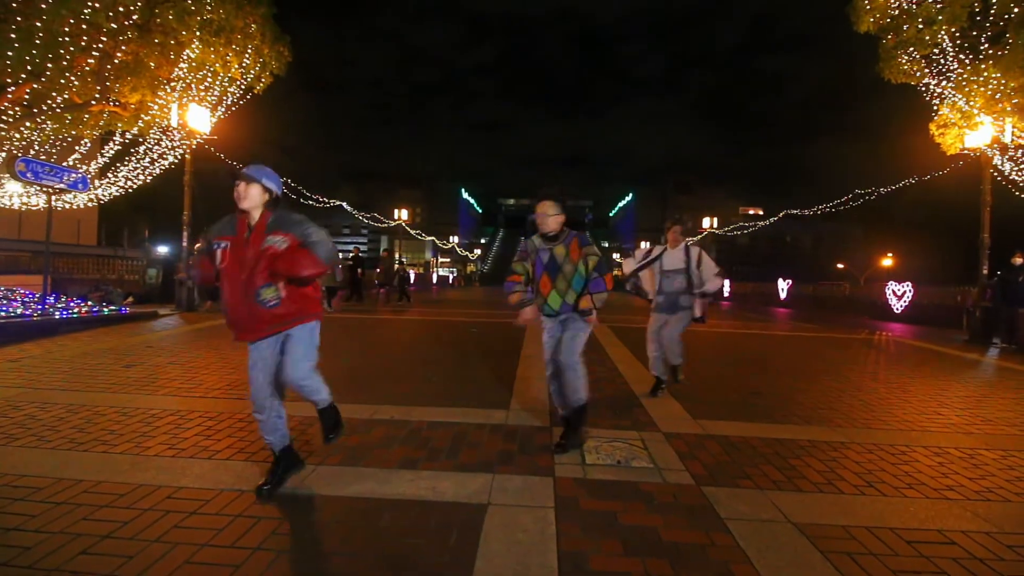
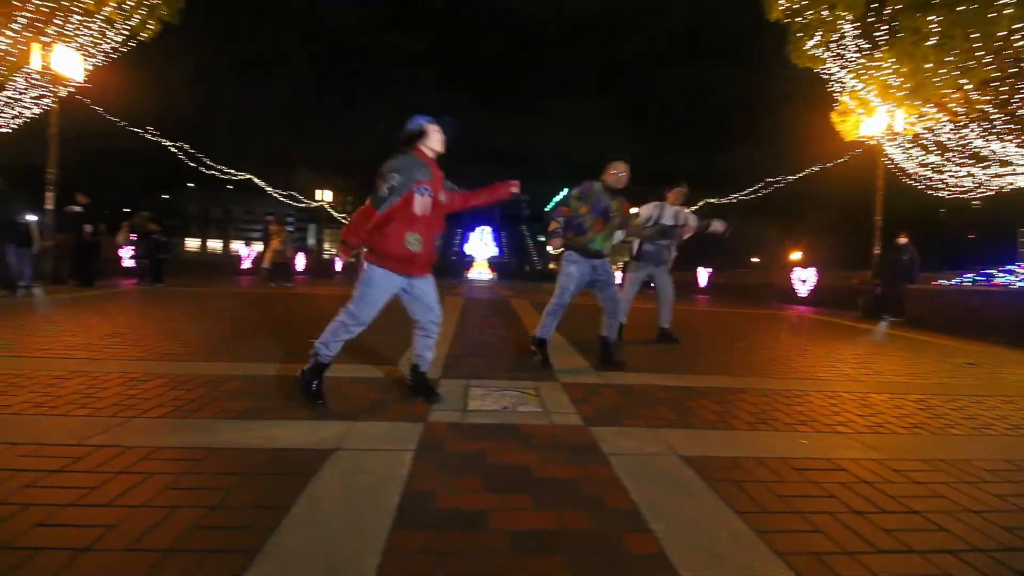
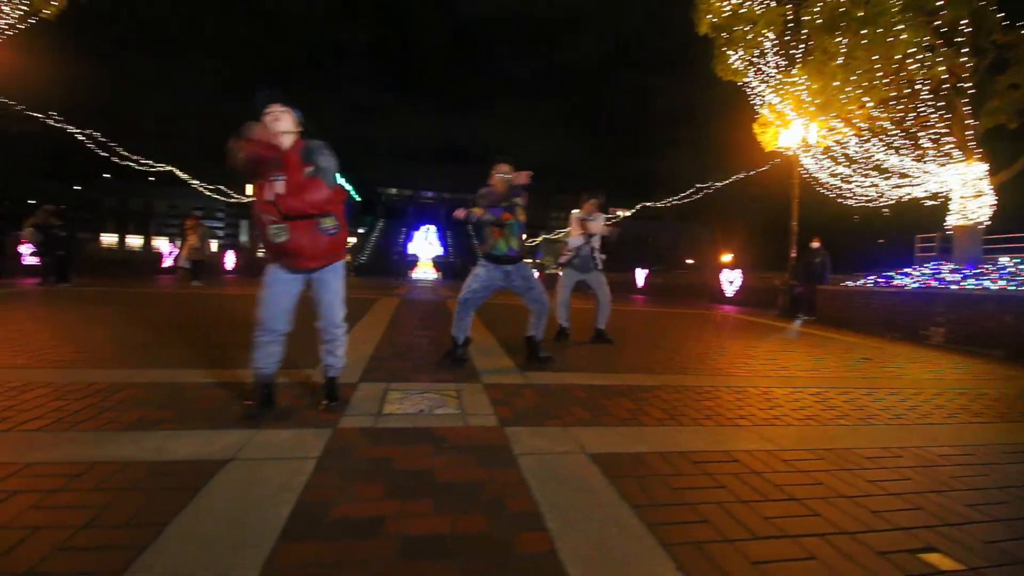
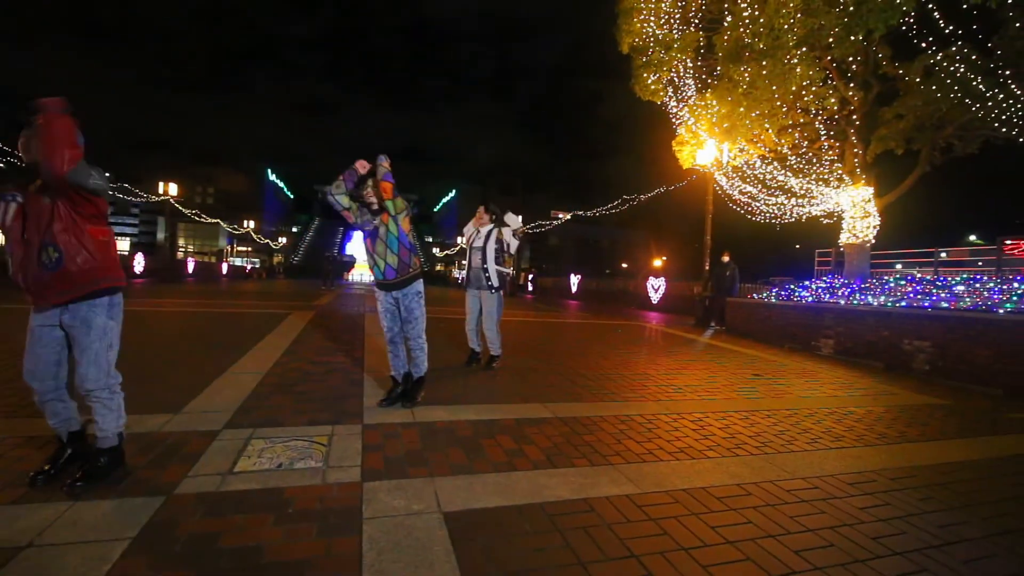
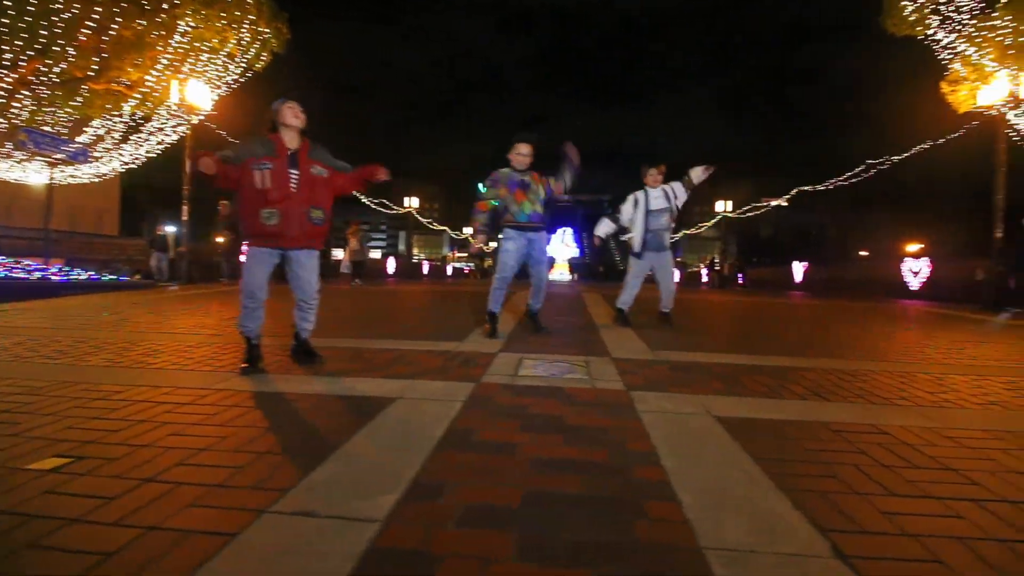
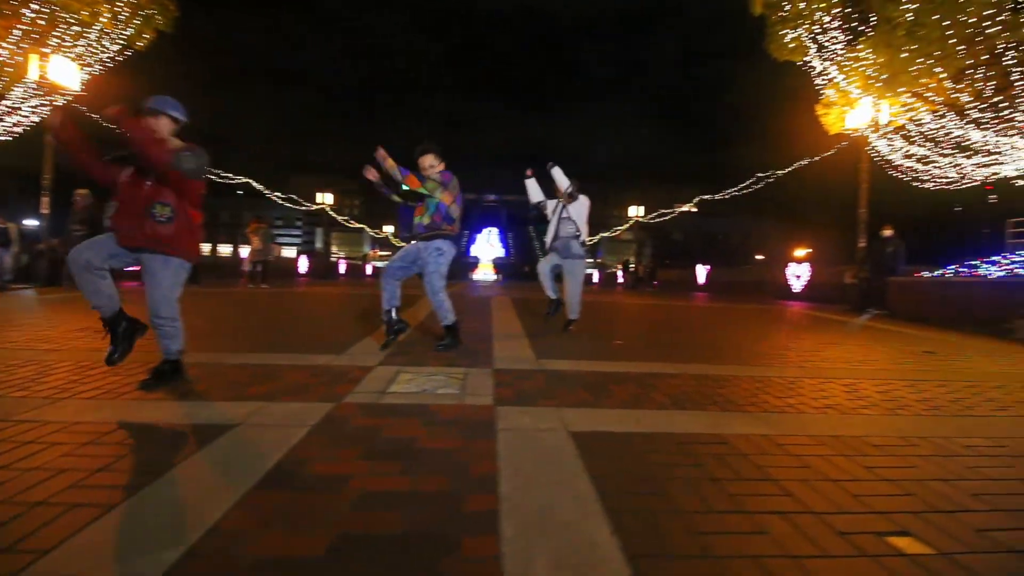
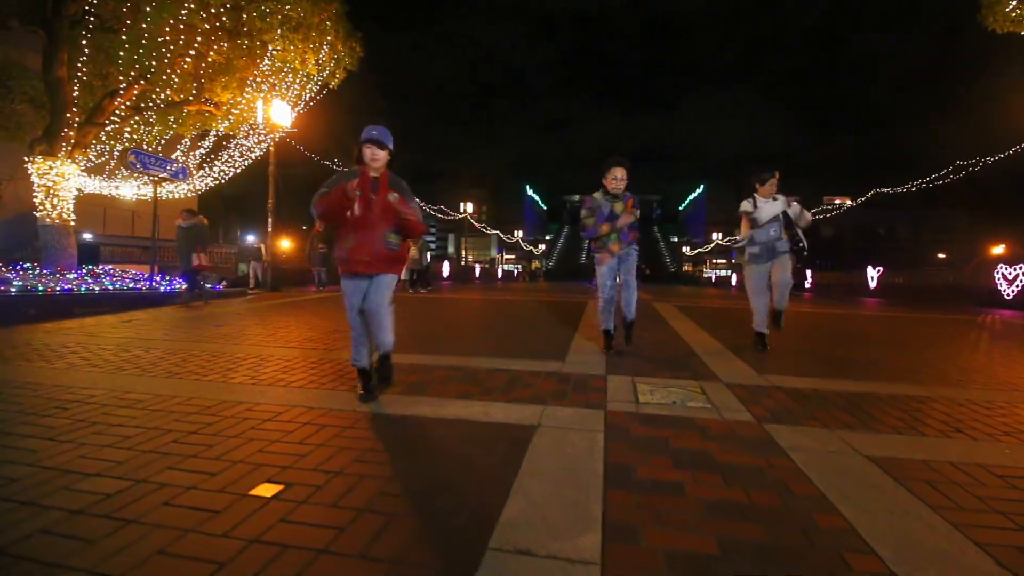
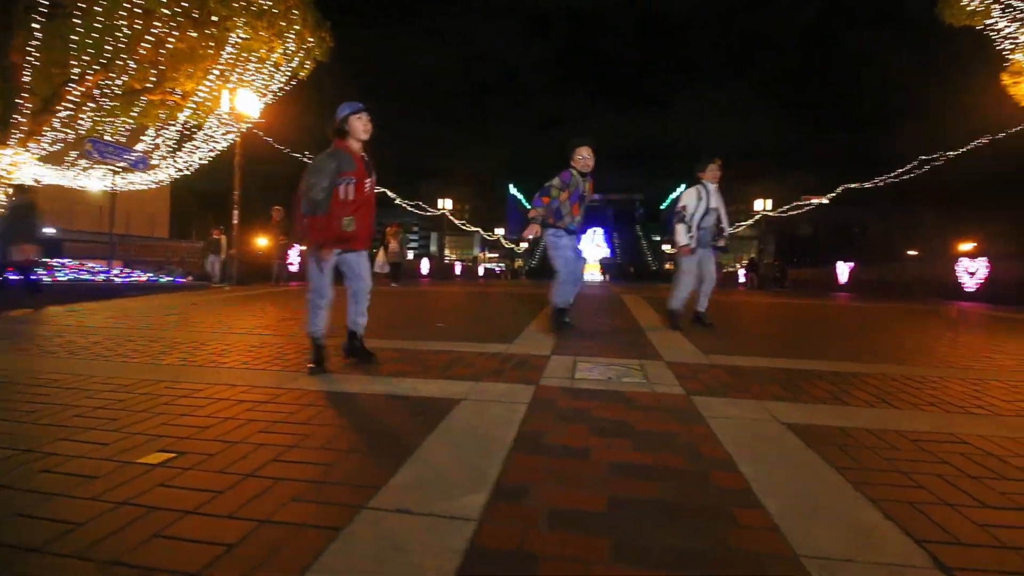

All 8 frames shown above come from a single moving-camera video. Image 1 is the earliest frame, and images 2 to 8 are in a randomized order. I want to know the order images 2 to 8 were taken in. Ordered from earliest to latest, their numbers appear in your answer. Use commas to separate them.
7, 8, 5, 6, 4, 3, 2
